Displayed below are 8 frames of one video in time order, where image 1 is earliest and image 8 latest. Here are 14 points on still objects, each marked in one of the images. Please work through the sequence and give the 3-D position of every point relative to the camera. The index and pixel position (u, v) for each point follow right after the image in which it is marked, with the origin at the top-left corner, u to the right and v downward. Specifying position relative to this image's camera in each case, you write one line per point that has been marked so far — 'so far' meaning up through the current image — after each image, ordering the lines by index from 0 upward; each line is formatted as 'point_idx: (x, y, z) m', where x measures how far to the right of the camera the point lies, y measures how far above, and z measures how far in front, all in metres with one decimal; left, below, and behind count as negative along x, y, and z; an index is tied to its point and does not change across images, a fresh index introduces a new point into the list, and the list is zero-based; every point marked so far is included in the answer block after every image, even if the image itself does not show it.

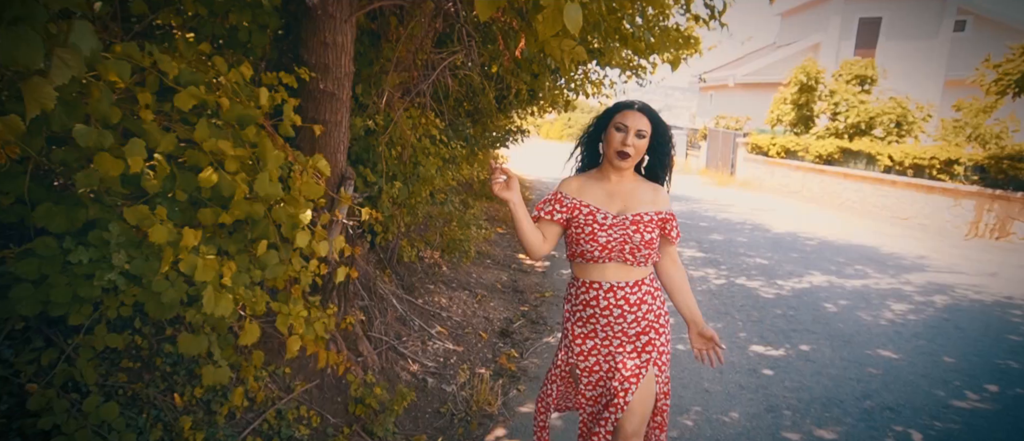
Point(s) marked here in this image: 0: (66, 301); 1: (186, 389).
0: (-1.5, -0.3, +2.1) m
1: (-1.4, -0.7, +2.5) m
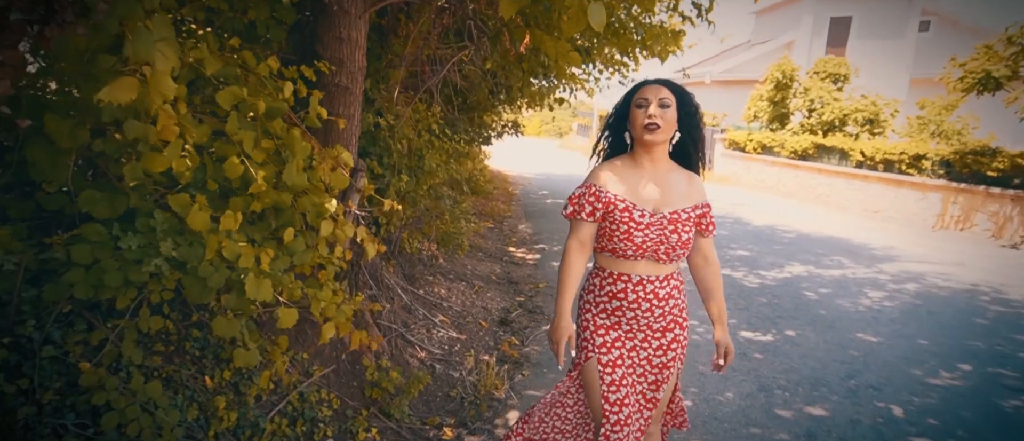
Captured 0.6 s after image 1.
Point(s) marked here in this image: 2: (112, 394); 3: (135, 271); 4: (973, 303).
0: (-1.4, -0.2, +2.1) m
1: (-1.3, -0.7, +2.6) m
2: (-1.4, -0.6, +2.2) m
3: (-1.4, -0.2, +2.2) m
4: (+4.7, -0.8, +6.1) m
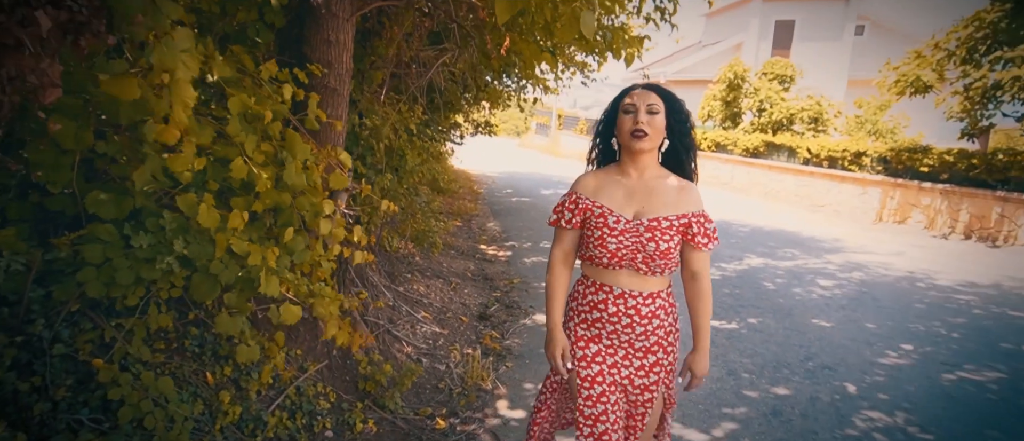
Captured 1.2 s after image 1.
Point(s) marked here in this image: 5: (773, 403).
0: (-1.4, -0.2, +2.2) m
1: (-1.3, -0.7, +2.7) m
2: (-1.4, -0.6, +2.2) m
3: (-1.3, -0.2, +2.2) m
4: (+4.4, -0.7, +6.6) m
5: (+1.7, -1.2, +3.8) m
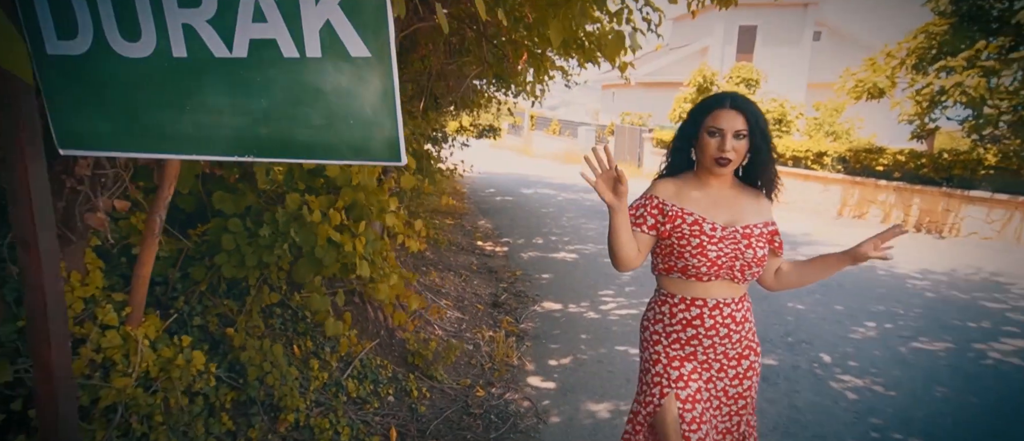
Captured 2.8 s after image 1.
0: (-1.1, -0.2, +2.6) m
1: (-1.1, -0.6, +3.1) m
2: (-1.2, -0.6, +2.6) m
3: (-1.1, -0.1, +2.7) m
4: (+4.5, -0.7, +7.3) m
5: (+1.8, -1.1, +4.4) m
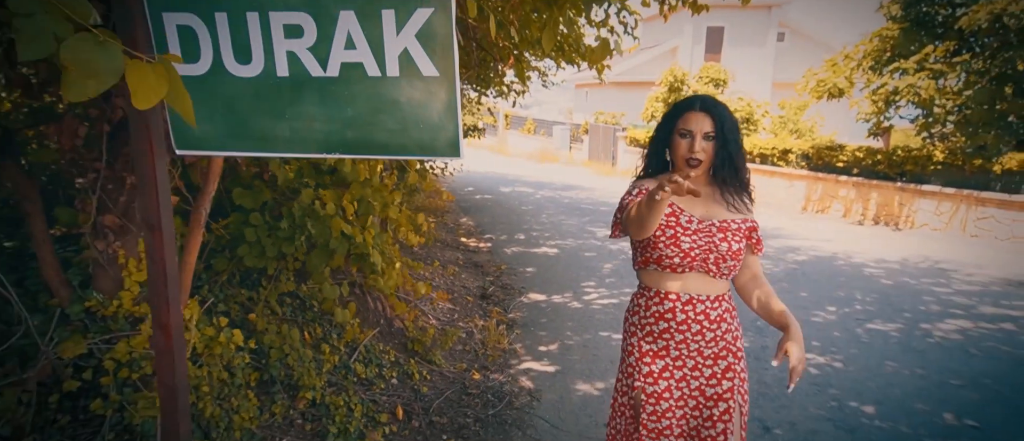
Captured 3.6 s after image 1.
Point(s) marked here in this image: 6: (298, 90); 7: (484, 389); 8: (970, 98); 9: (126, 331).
0: (-1.1, -0.2, +2.9) m
1: (-1.1, -0.6, +3.3) m
2: (-1.2, -0.5, +2.9) m
3: (-1.1, -0.1, +2.9) m
4: (+4.2, -0.6, +7.8) m
5: (+1.7, -1.0, +4.7) m
6: (-0.5, +0.3, +1.3) m
7: (-0.2, -1.1, +3.8) m
8: (+6.2, +1.7, +8.0) m
9: (-1.3, -0.4, +2.0) m
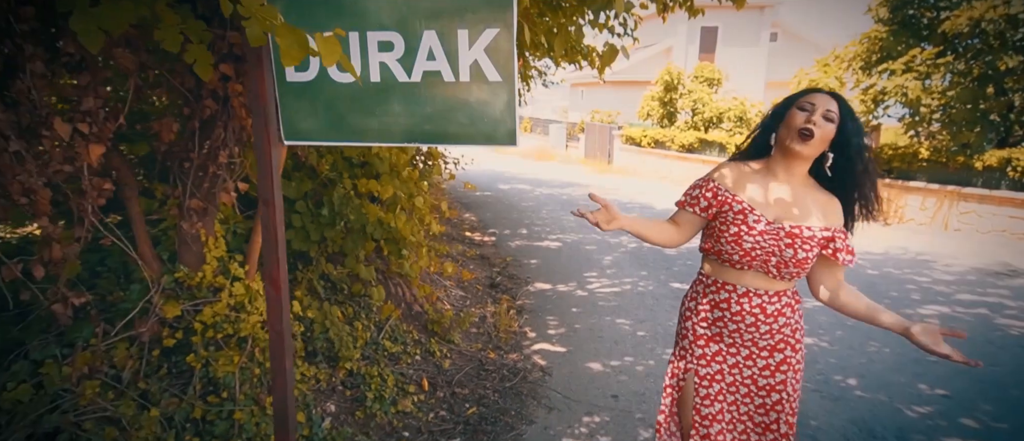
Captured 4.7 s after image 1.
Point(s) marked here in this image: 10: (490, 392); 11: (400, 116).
0: (-1.0, -0.1, +3.2) m
1: (-1.0, -0.5, +3.7) m
2: (-1.1, -0.5, +3.2) m
3: (-1.0, 0.0, +3.2) m
4: (+4.3, -0.5, +8.2) m
5: (+1.8, -1.0, +5.1) m
6: (-0.3, +0.4, +1.6) m
7: (-0.1, -1.0, +4.1) m
8: (+6.3, +1.7, +8.4) m
9: (-1.2, -0.3, +2.3) m
10: (-0.1, -1.1, +3.7) m
11: (-0.3, +0.3, +1.6) m
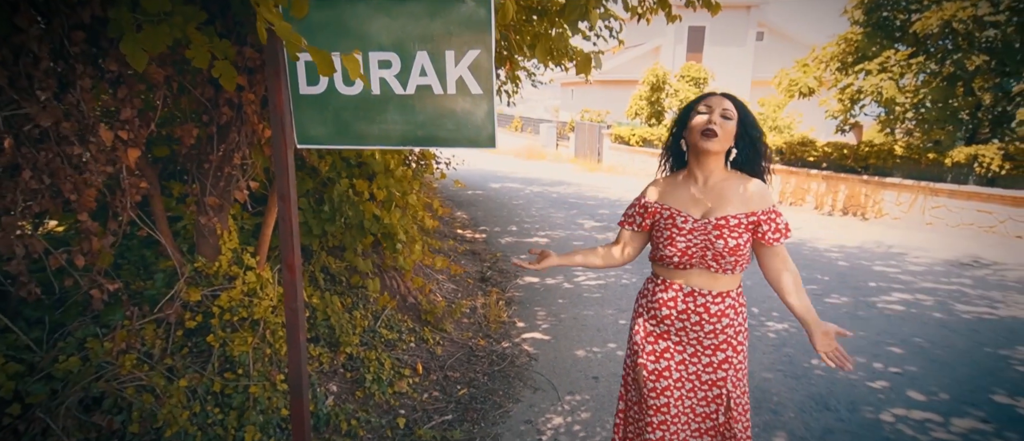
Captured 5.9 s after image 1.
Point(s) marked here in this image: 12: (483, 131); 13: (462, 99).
0: (-1.1, -0.1, +3.4) m
1: (-1.1, -0.5, +3.9) m
2: (-1.1, -0.5, +3.5) m
3: (-1.1, 0.0, +3.5) m
4: (+4.1, -0.4, +8.5) m
5: (+1.7, -0.9, +5.4) m
6: (-0.4, +0.4, +1.9) m
7: (-0.2, -1.0, +4.4) m
8: (+6.1, +1.8, +8.8) m
9: (-1.2, -0.3, +2.6) m
10: (-0.2, -1.0, +4.0) m
11: (-0.4, +0.3, +1.9) m
12: (-0.1, +0.3, +1.9) m
13: (-0.2, +0.4, +1.9) m
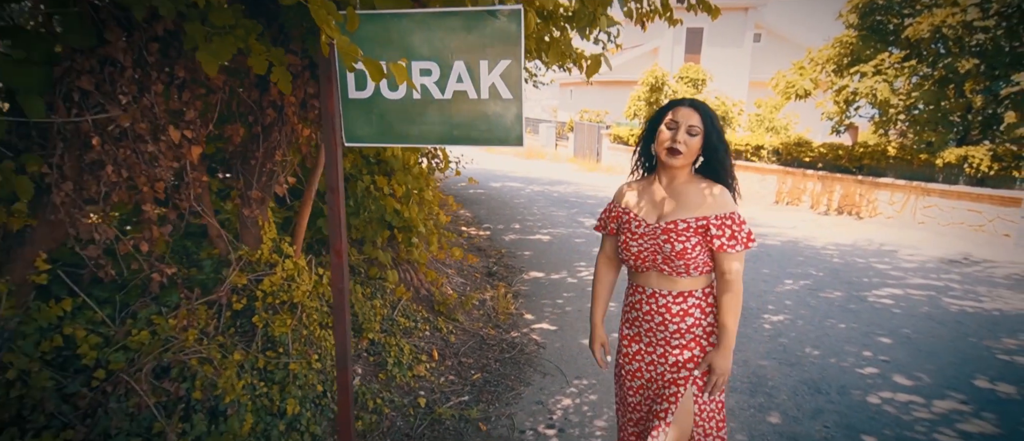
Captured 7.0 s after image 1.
0: (-1.0, 0.0, +3.7) m
1: (-1.0, -0.5, +4.2) m
2: (-1.1, -0.4, +3.7) m
3: (-1.0, 0.0, +3.7) m
4: (+4.2, -0.4, +8.8) m
5: (+1.8, -0.9, +5.6) m
6: (-0.3, +0.4, +2.2) m
7: (-0.1, -0.9, +4.6) m
8: (+6.2, +1.9, +9.0) m
9: (-1.2, -0.2, +2.8) m
10: (-0.1, -1.0, +4.2) m
11: (-0.3, +0.4, +2.2) m
12: (0.0, +0.3, +2.2) m
13: (-0.1, +0.4, +2.1) m
